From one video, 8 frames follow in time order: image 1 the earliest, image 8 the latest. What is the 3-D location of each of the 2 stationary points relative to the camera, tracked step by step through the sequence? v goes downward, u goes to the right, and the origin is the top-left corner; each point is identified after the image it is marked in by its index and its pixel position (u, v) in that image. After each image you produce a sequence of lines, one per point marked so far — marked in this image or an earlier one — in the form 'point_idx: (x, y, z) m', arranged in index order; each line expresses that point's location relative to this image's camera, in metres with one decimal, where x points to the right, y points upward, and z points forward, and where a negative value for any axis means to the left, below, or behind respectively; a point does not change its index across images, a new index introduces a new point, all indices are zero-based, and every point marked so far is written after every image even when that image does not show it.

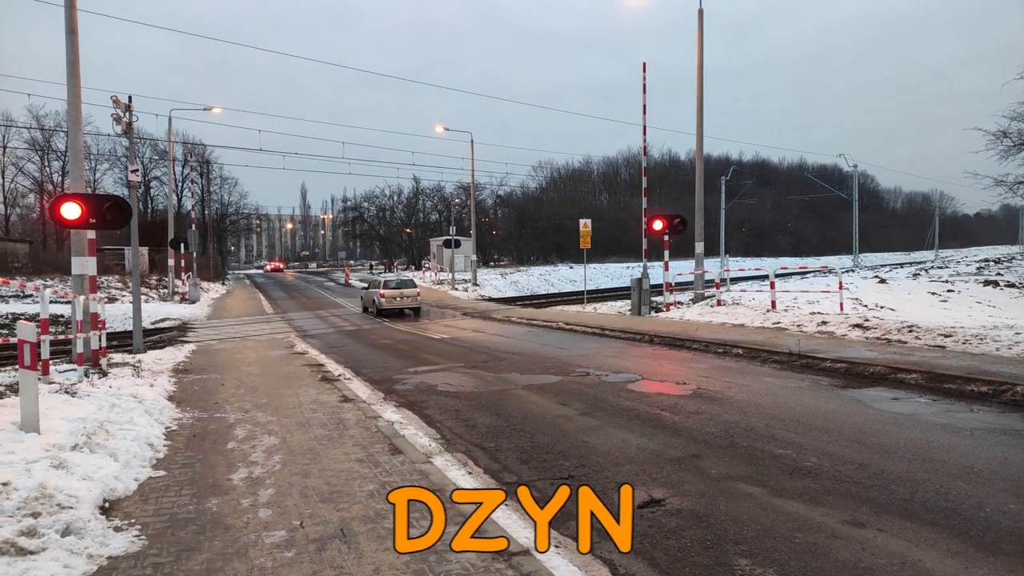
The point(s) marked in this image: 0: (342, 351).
0: (-3.6, -1.3, +15.2) m
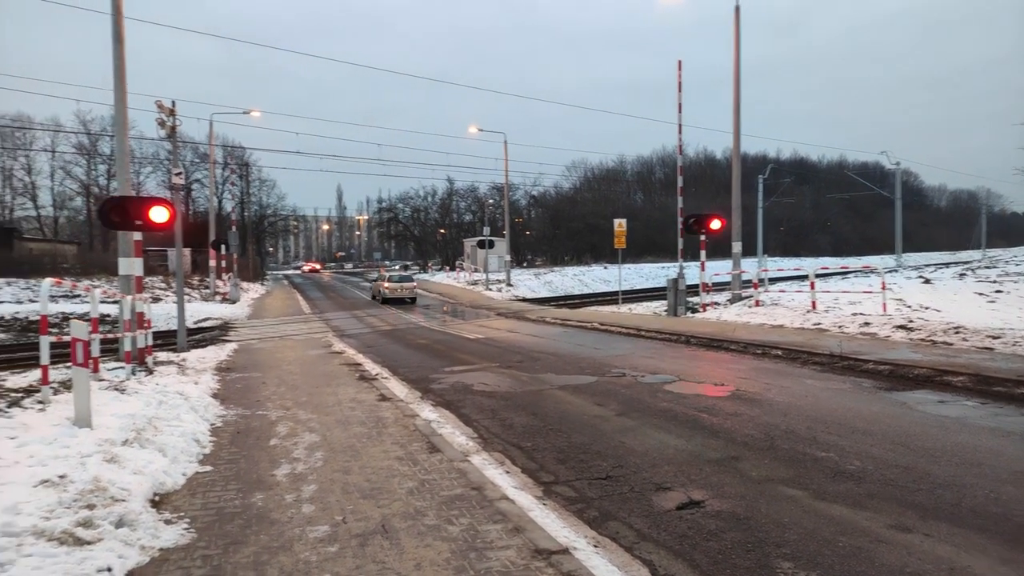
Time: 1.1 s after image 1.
0: (-2.9, -1.3, +15.4) m
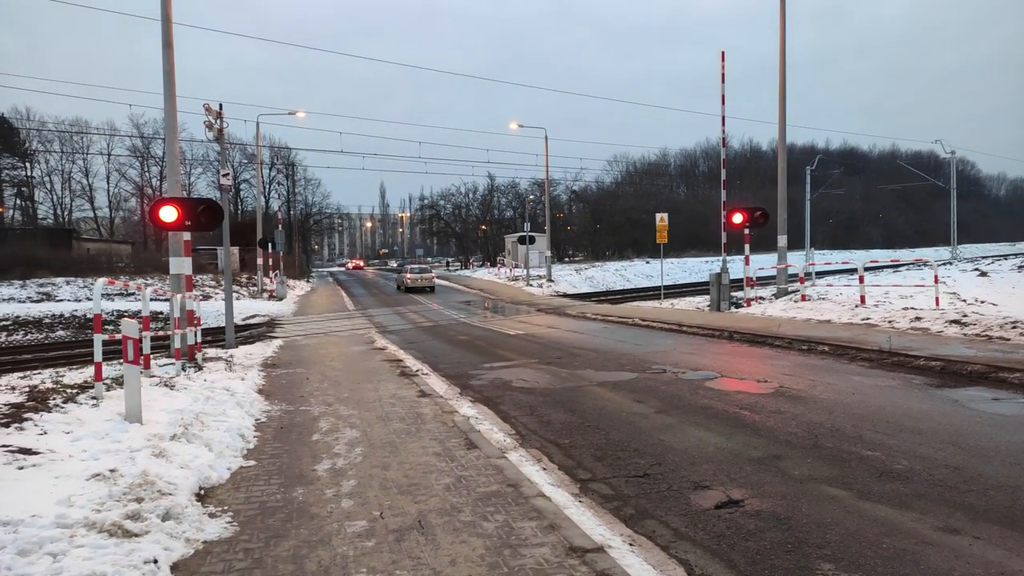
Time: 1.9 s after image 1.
0: (-2.0, -1.3, +15.5) m
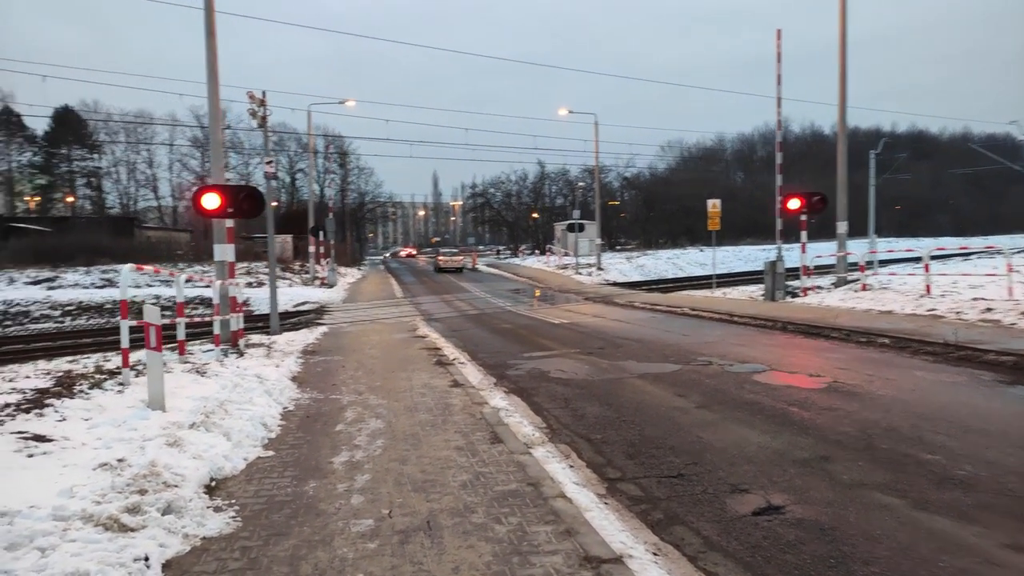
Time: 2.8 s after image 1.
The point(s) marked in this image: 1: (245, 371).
0: (-1.1, -1.0, +15.4) m
1: (-3.0, -0.9, +8.0) m
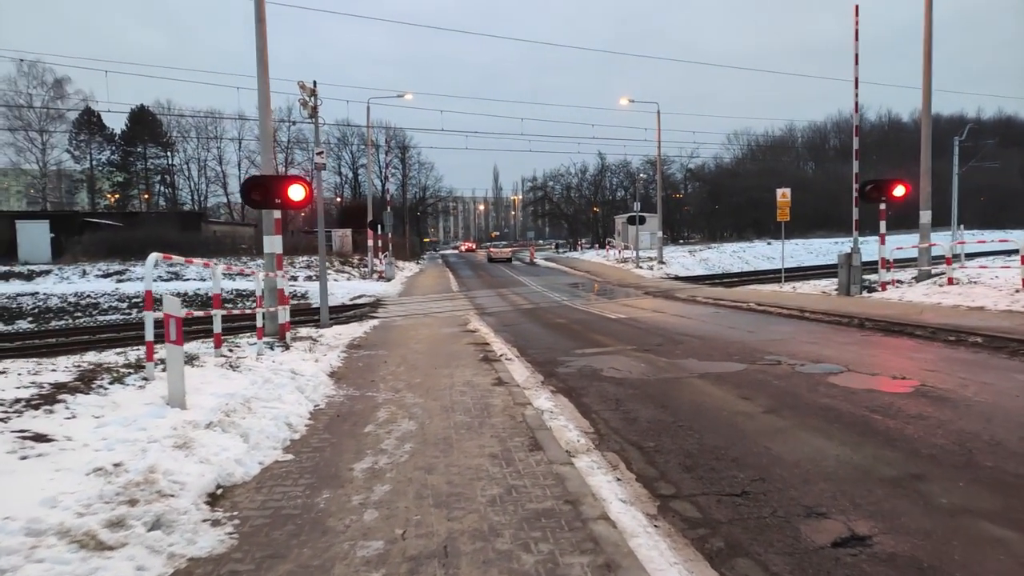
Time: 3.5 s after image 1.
0: (0.0, -0.9, +14.9) m
1: (-2.5, -0.8, +7.7) m
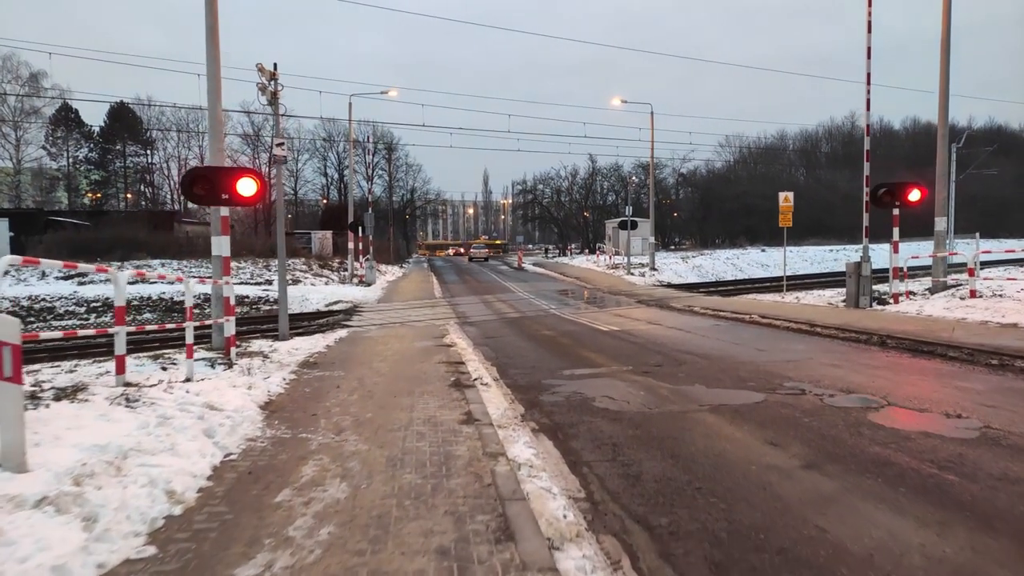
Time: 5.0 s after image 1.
0: (-0.3, -1.0, +13.4) m
1: (-2.7, -1.0, +6.2) m
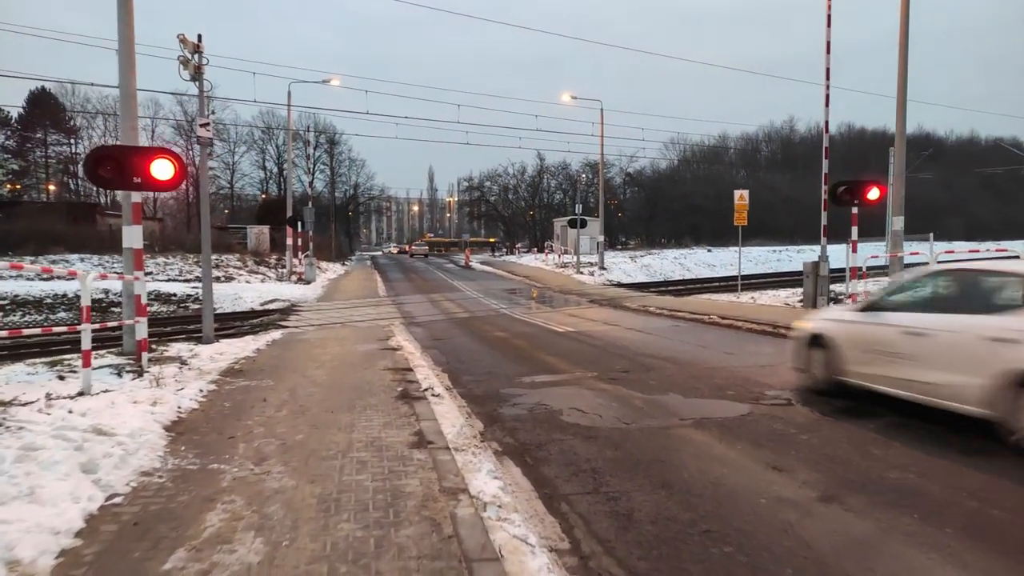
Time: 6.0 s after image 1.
0: (-1.2, -1.0, +12.4) m
1: (-3.0, -0.9, +5.0) m
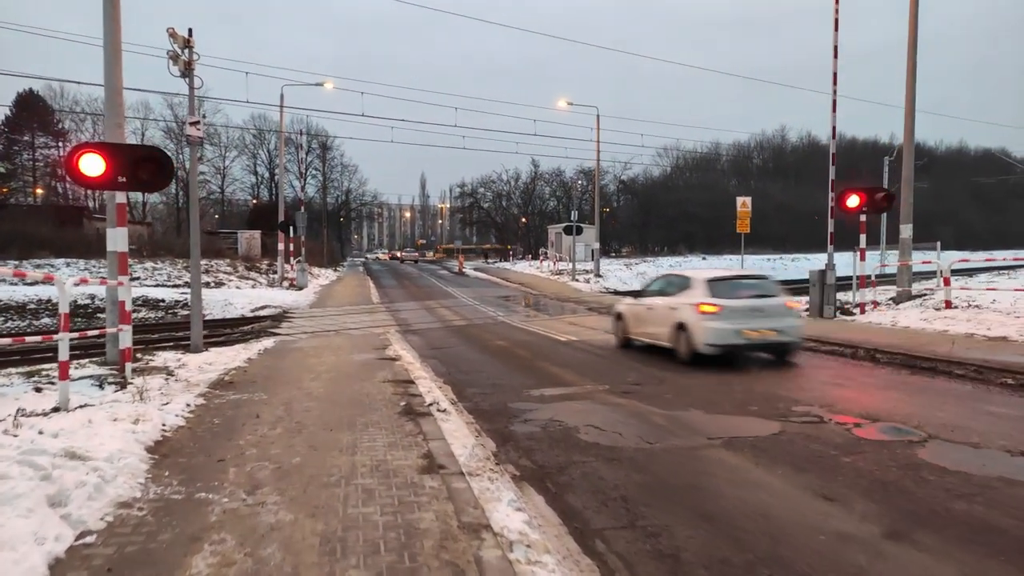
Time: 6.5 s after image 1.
0: (-1.1, -1.1, +11.9) m
1: (-2.9, -1.0, +4.5) m
